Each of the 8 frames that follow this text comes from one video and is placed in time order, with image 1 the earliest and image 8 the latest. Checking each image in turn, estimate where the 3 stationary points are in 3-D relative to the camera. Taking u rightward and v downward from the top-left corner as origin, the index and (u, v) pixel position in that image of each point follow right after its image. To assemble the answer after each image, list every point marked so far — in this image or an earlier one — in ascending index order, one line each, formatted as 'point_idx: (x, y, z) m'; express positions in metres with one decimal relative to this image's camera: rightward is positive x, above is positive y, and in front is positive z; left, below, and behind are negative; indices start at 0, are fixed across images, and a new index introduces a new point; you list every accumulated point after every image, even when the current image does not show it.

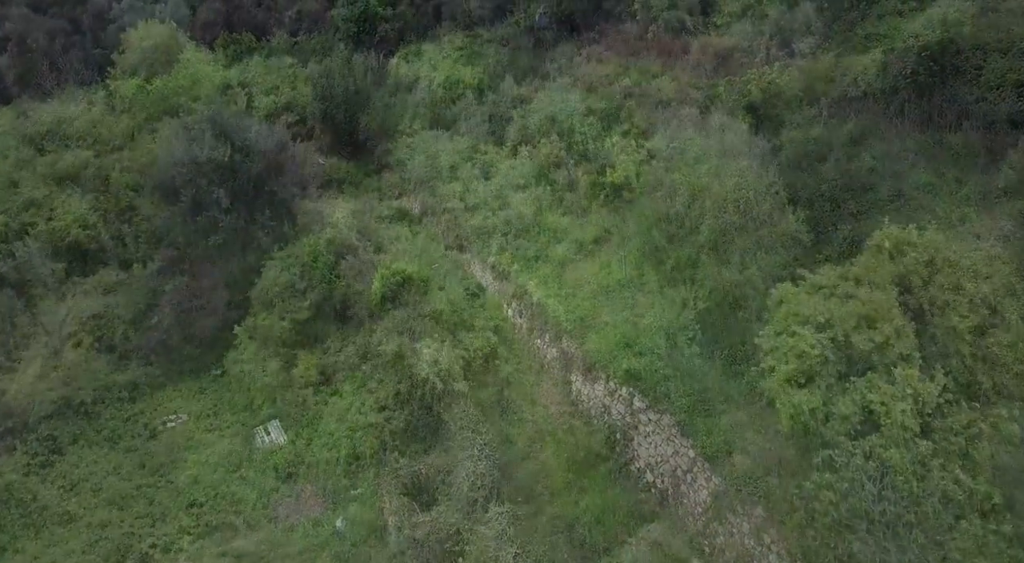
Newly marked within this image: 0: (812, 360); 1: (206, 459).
0: (+4.9, -1.2, +13.3) m
1: (-6.7, -3.8, +18.1) m
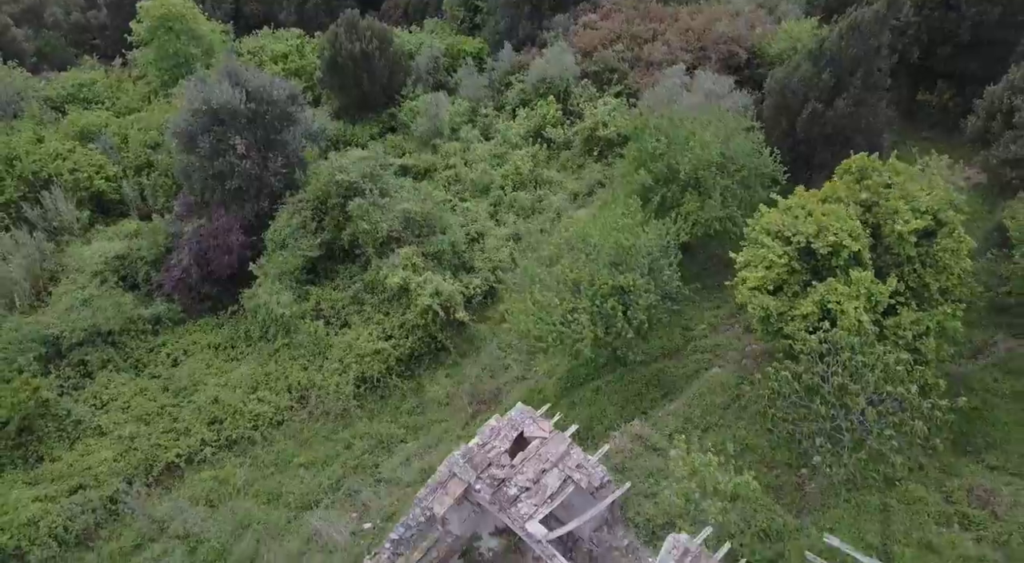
0: (+4.8, +0.3, +14.7) m
1: (-6.8, -2.3, +19.5) m
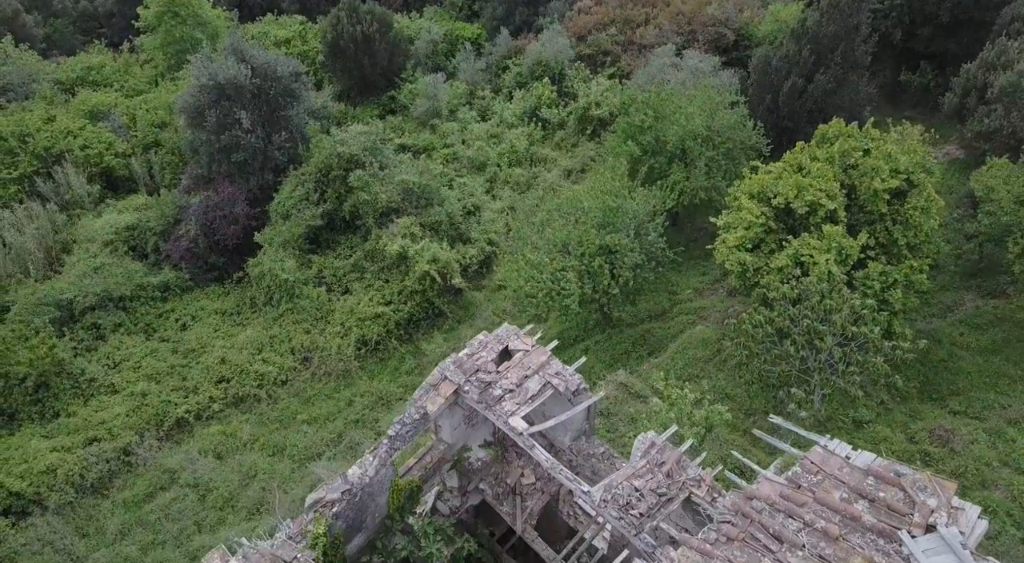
0: (+4.6, +1.1, +15.6) m
1: (-6.9, -1.5, +20.4) m
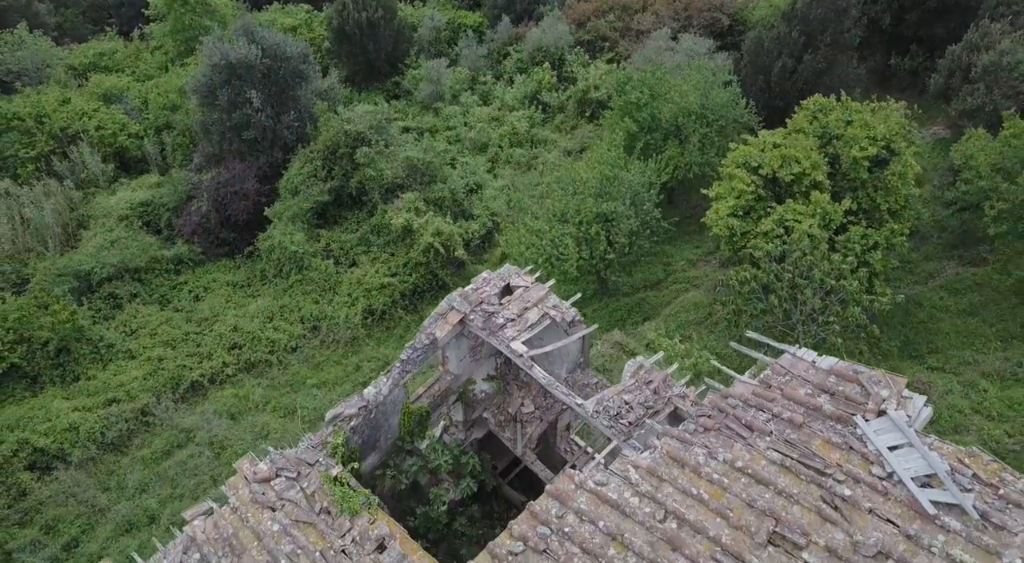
0: (+4.6, +1.8, +16.4) m
1: (-6.9, -0.8, +21.3) m
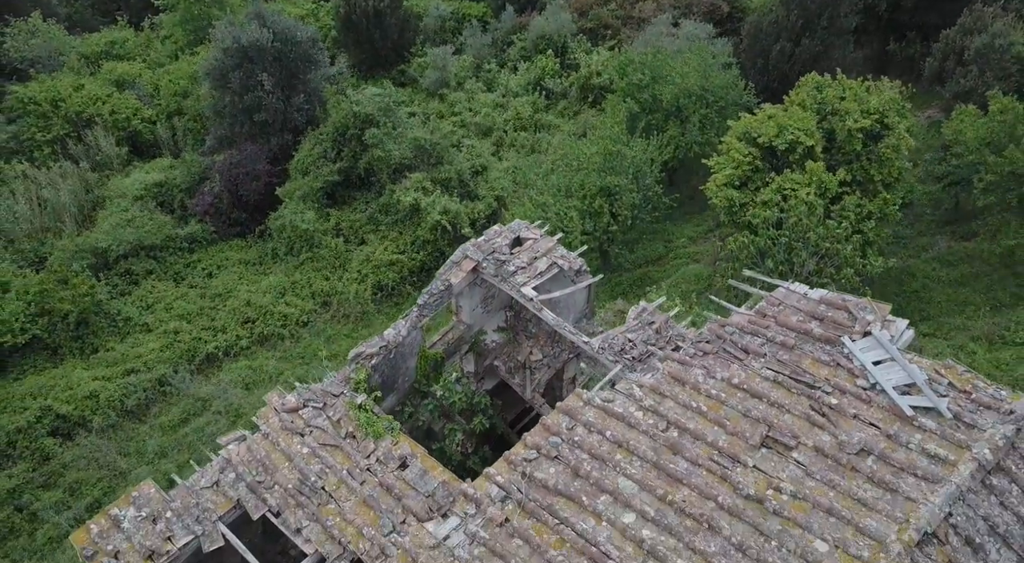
0: (+4.8, +2.4, +17.0) m
1: (-6.8, -0.2, +21.9) m
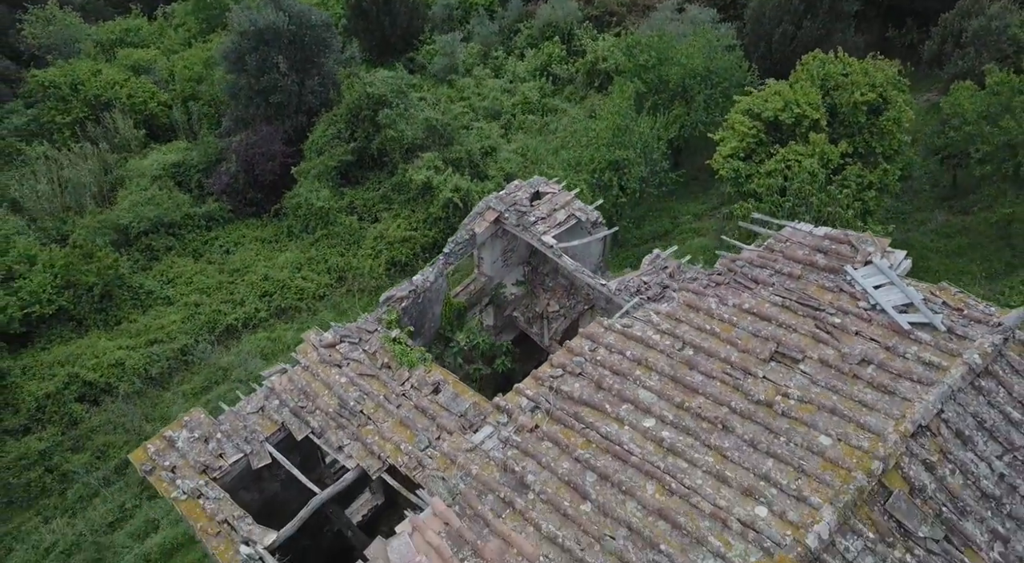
0: (+5.0, +3.1, +17.6) m
1: (-6.5, +0.5, +22.5) m
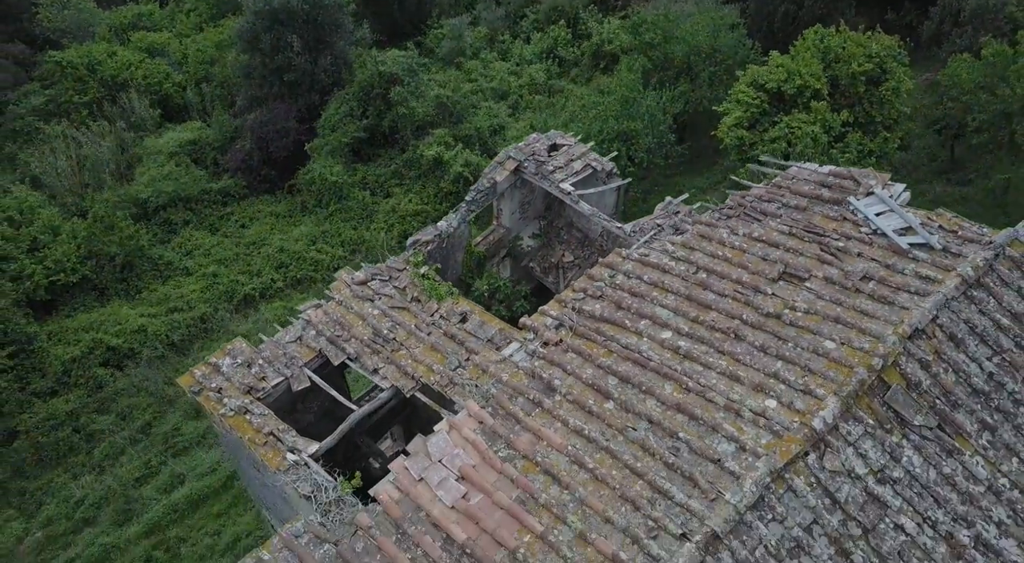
0: (+5.3, +3.8, +18.2) m
1: (-6.2, +1.2, +23.1) m
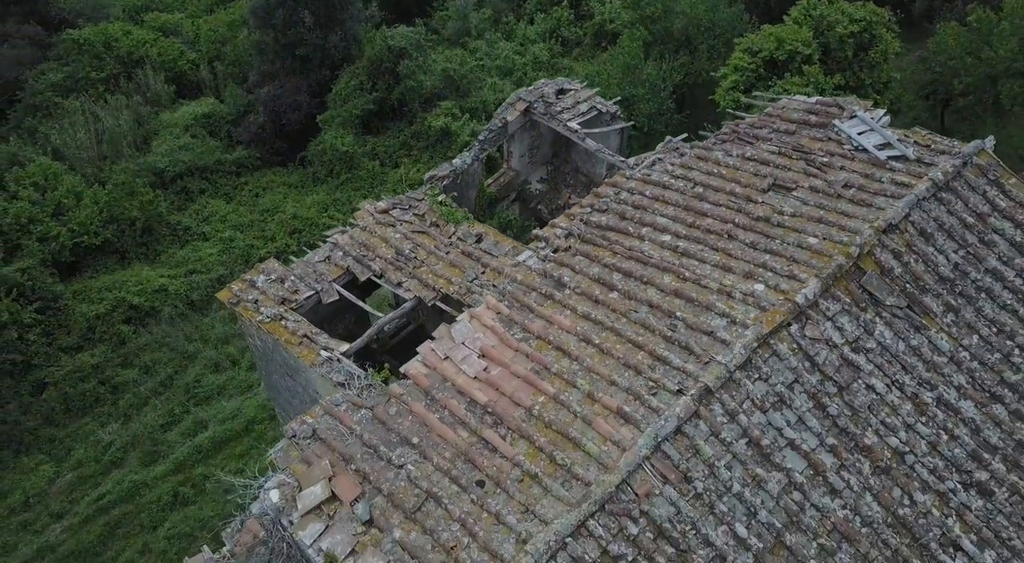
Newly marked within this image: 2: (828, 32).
0: (+5.4, +4.8, +19.0) m
1: (-6.1, +2.2, +23.9) m
2: (+7.2, +5.7, +18.9) m
